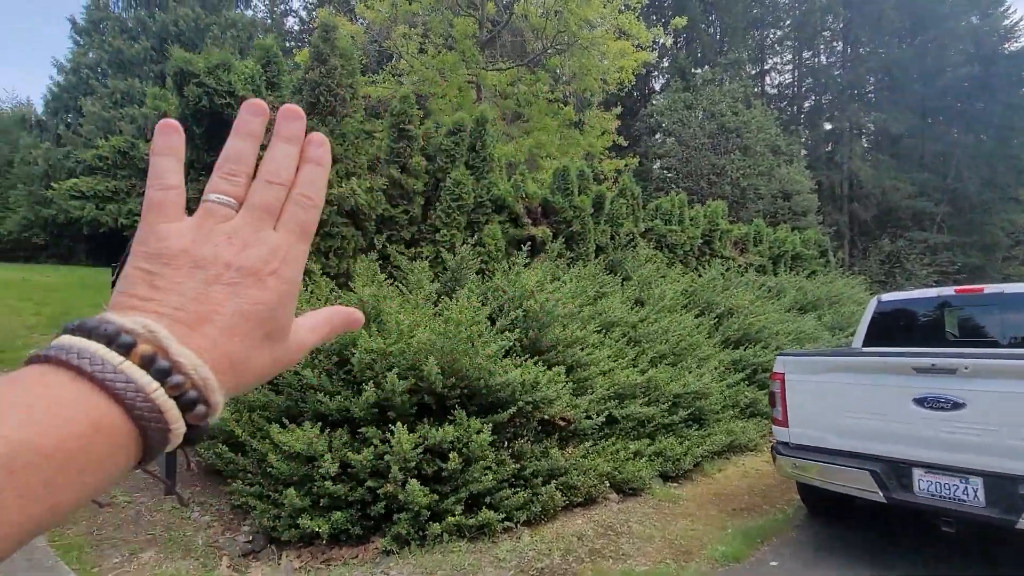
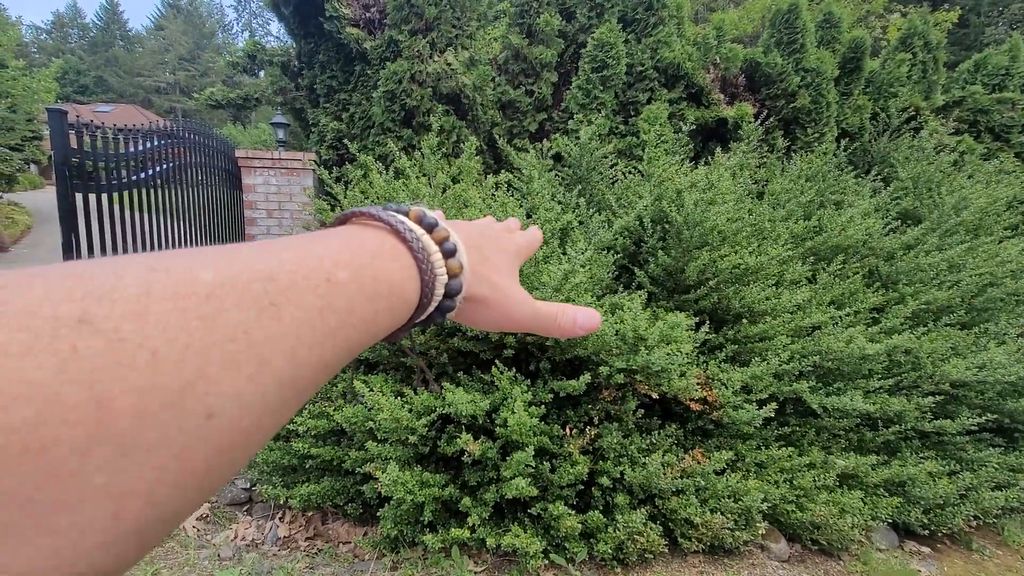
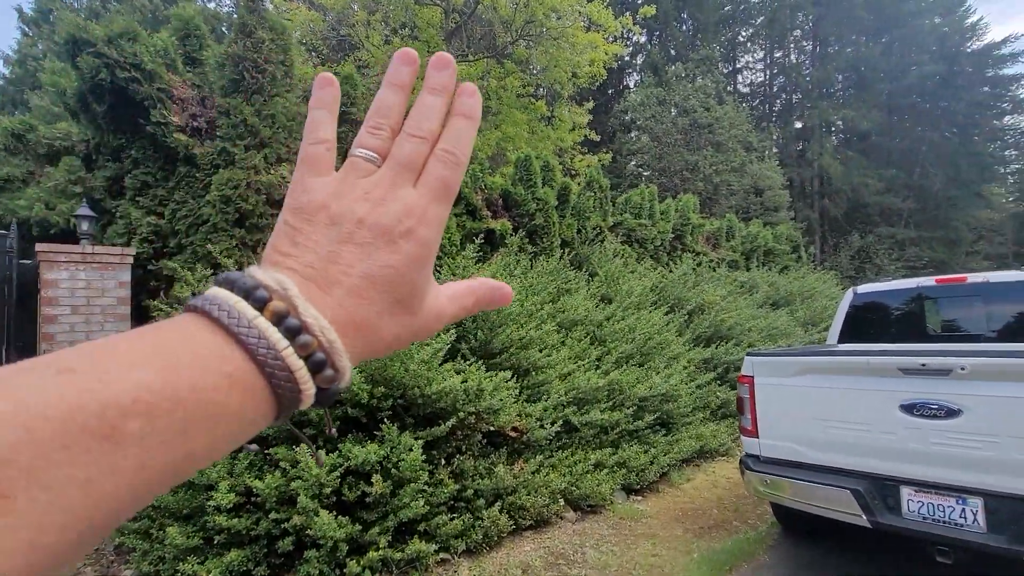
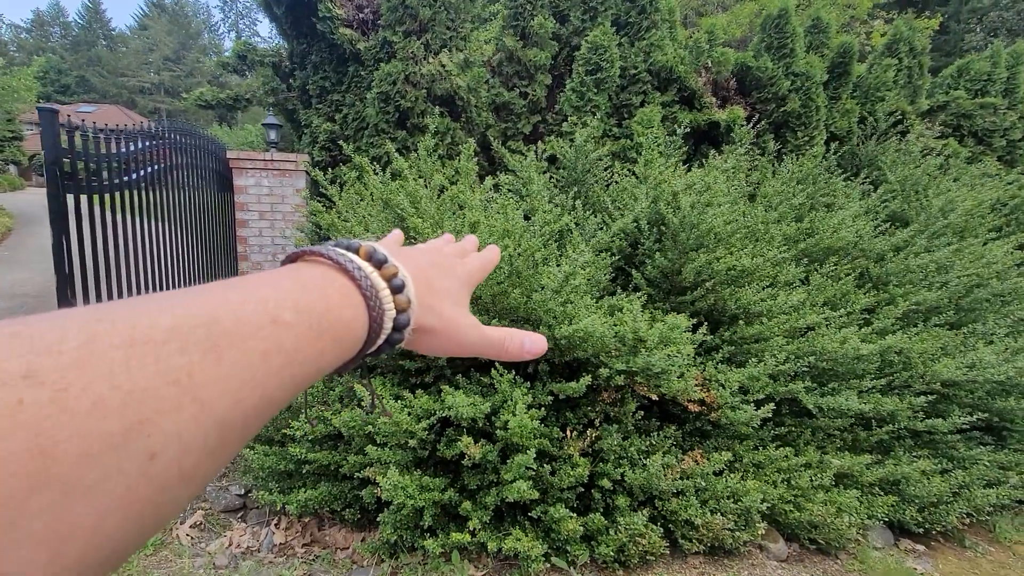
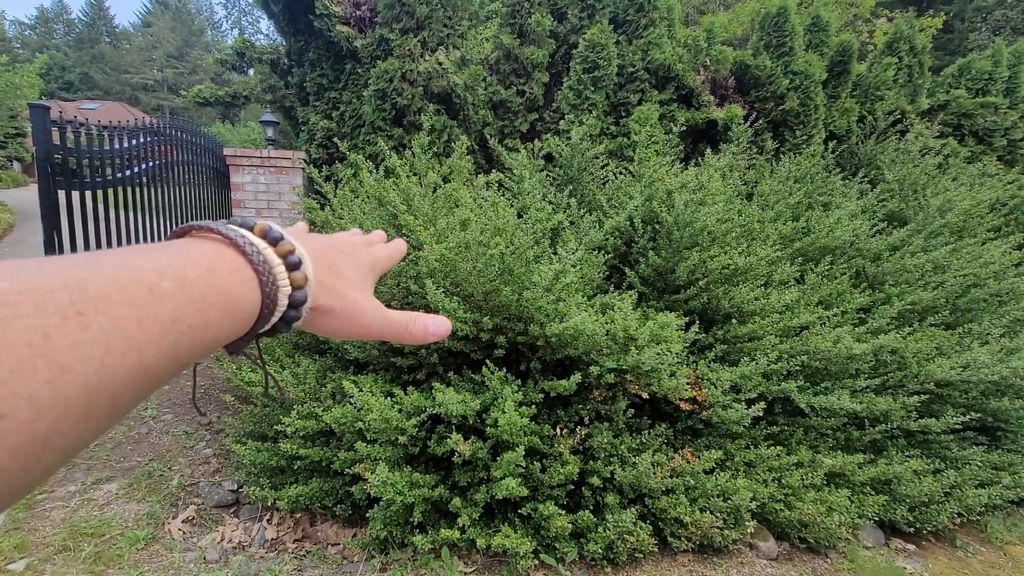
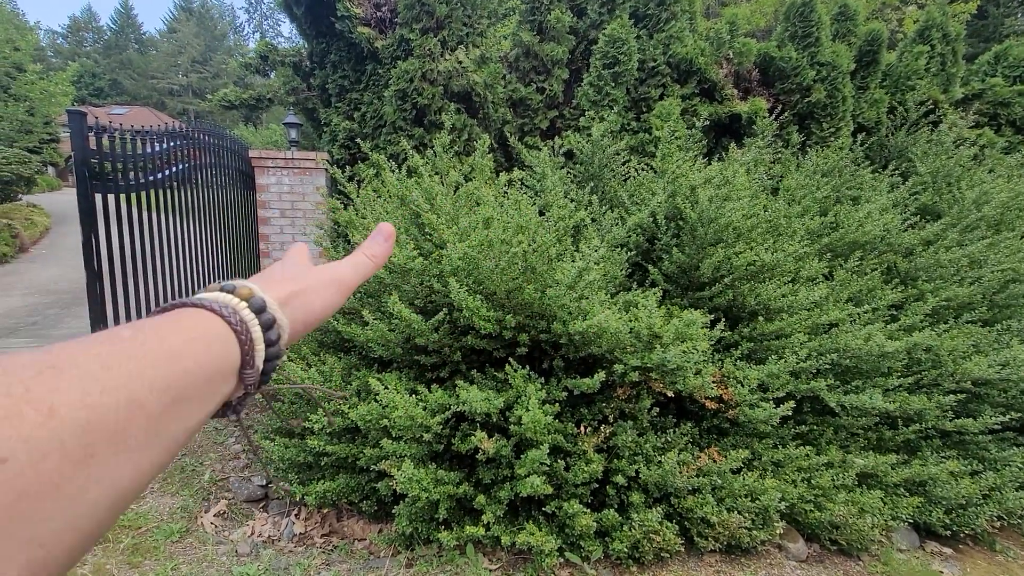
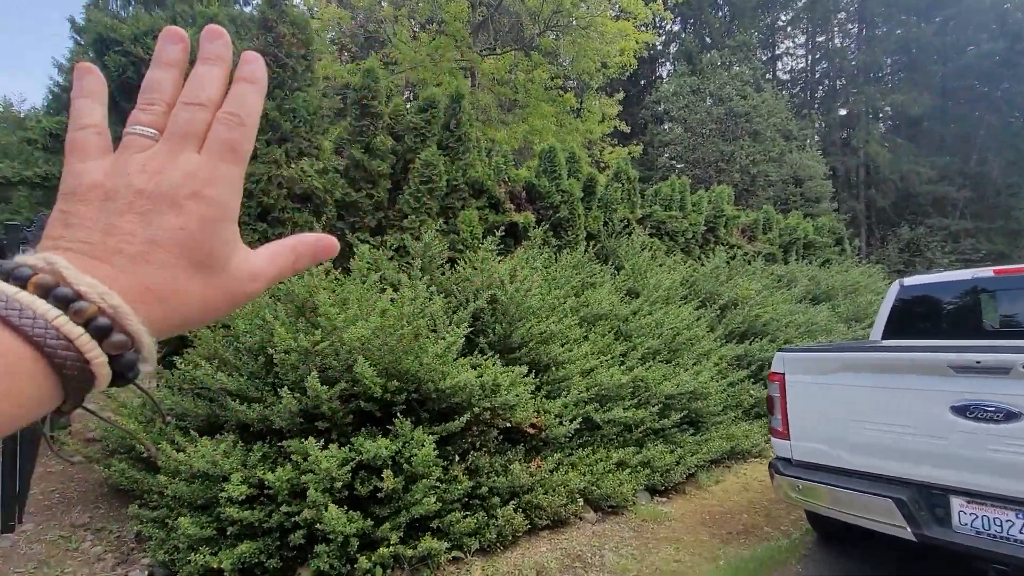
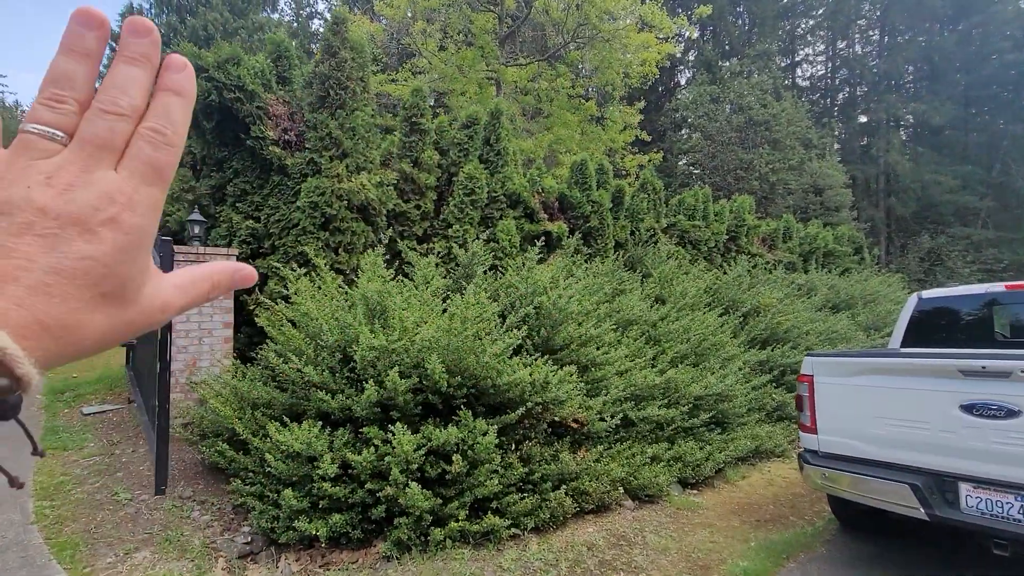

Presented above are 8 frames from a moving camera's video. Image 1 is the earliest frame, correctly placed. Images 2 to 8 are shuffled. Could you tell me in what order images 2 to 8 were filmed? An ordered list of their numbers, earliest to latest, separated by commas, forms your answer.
8, 3, 7, 4, 5, 2, 6
